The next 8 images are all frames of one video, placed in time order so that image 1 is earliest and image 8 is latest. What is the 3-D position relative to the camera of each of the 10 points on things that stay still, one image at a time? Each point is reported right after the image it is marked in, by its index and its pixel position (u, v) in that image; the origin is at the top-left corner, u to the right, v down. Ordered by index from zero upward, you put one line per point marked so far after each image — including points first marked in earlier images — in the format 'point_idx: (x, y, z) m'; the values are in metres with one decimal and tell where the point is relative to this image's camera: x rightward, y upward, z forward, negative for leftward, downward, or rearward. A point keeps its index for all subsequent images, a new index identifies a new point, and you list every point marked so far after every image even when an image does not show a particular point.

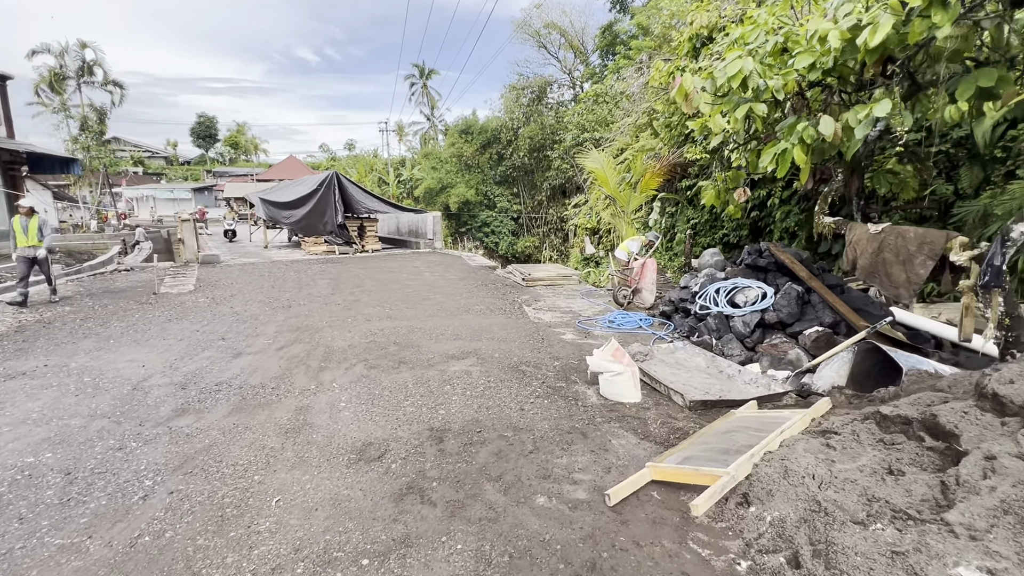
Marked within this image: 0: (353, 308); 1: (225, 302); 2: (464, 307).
0: (-2.1, -0.3, +6.1) m
1: (-3.9, -0.2, +6.5) m
2: (-0.6, -0.2, +6.2) m
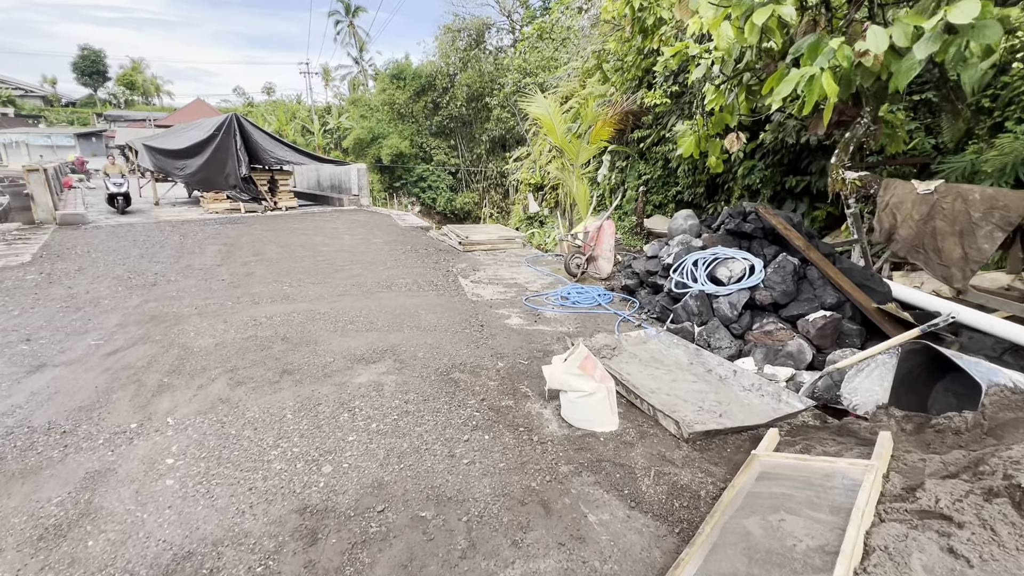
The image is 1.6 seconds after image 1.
0: (-2.7, 0.0, +4.8) m
1: (-4.7, +0.1, +4.9) m
2: (-1.3, +0.1, +5.0) m
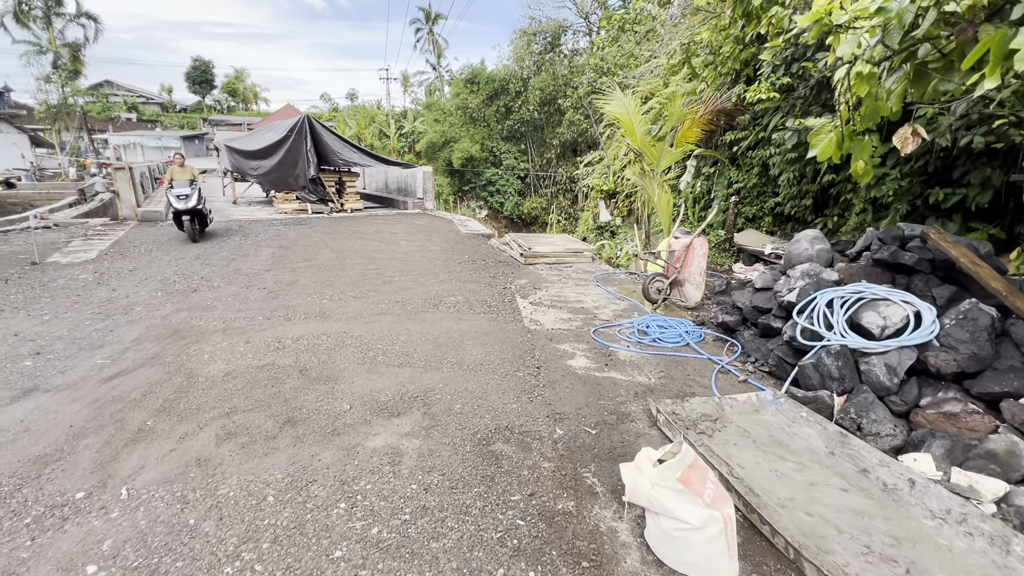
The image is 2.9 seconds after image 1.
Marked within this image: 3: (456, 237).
0: (-2.2, -0.1, +4.4) m
1: (-4.0, +0.1, +4.8) m
2: (-0.7, -0.1, +4.5) m
3: (-1.0, +0.9, +8.1) m
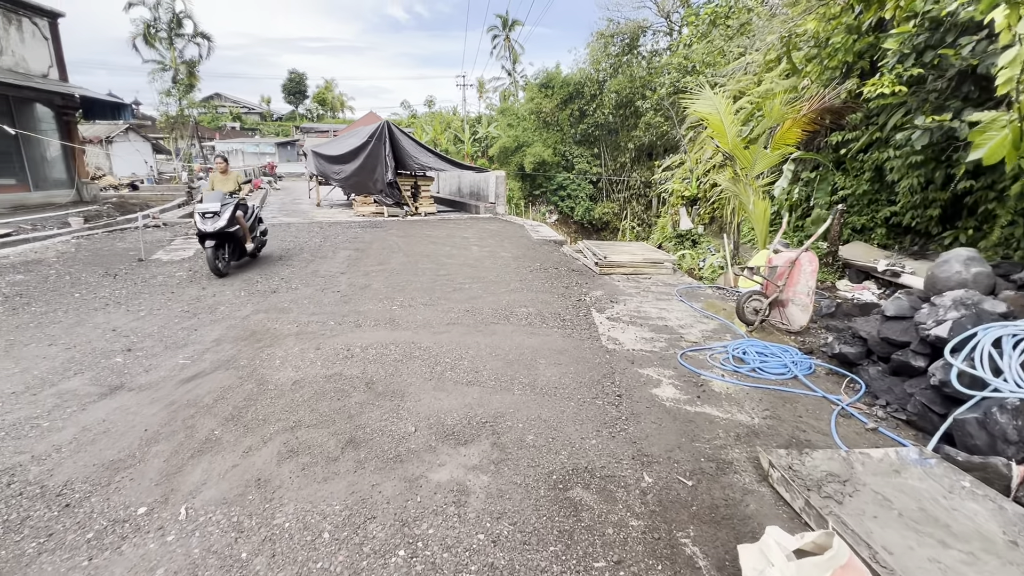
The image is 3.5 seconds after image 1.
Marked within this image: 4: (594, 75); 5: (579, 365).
0: (-1.5, -0.1, +4.4) m
1: (-3.3, +0.1, +5.1) m
2: (0.0, -0.2, +4.2) m
3: (+0.2, +0.7, +7.9) m
4: (+2.7, +7.2, +16.0) m
5: (+0.4, -0.5, +3.0) m
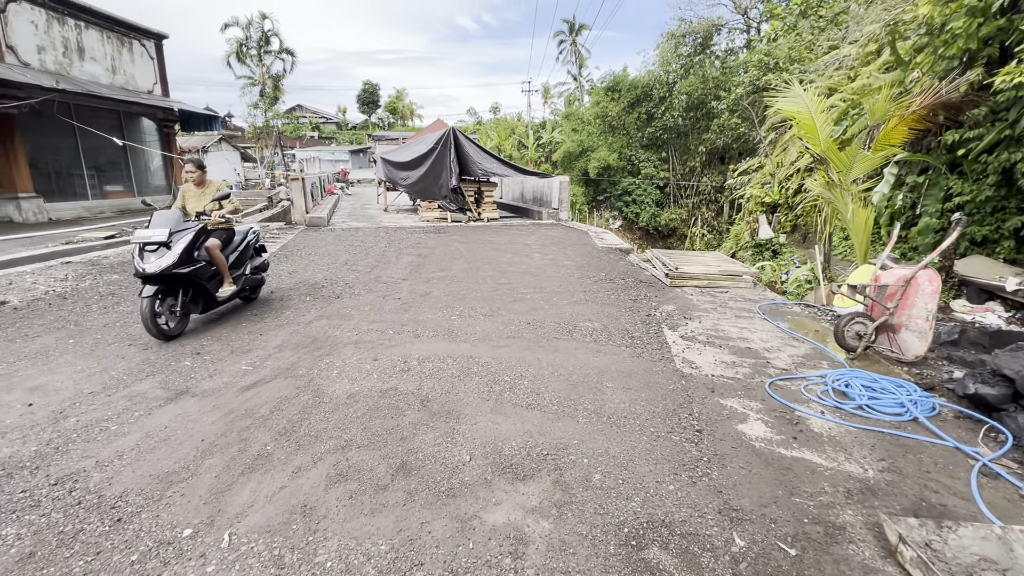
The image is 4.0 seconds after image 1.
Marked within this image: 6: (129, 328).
0: (-0.9, -0.2, +4.3) m
1: (-2.6, +0.1, +5.2) m
2: (+0.5, -0.3, +4.0) m
3: (+1.3, +0.6, +7.5) m
4: (+4.9, +6.9, +15.4) m
5: (+0.8, -0.6, +2.7) m
6: (-2.9, -0.3, +3.6) m
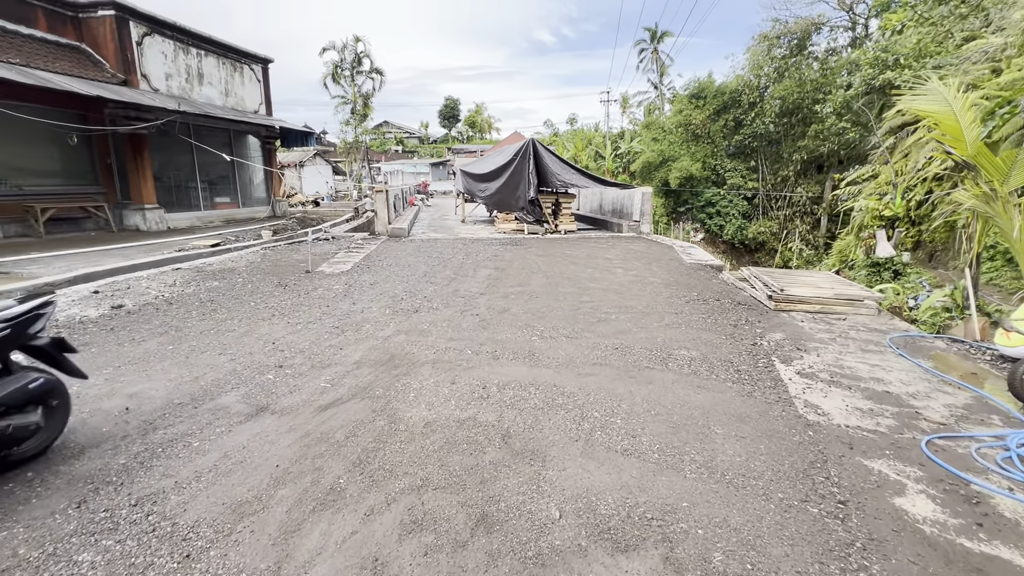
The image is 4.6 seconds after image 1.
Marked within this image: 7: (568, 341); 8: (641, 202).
0: (-0.2, -0.3, +4.1) m
1: (-1.7, 0.0, +5.3) m
2: (+1.1, -0.5, +3.6) m
3: (+2.5, +0.3, +7.0) m
4: (+7.4, +6.3, +14.3) m
5: (+1.3, -0.8, +2.3) m
6: (-2.3, -0.4, +3.8) m
7: (+0.4, -0.4, +3.8) m
8: (+3.1, +2.1, +11.4) m
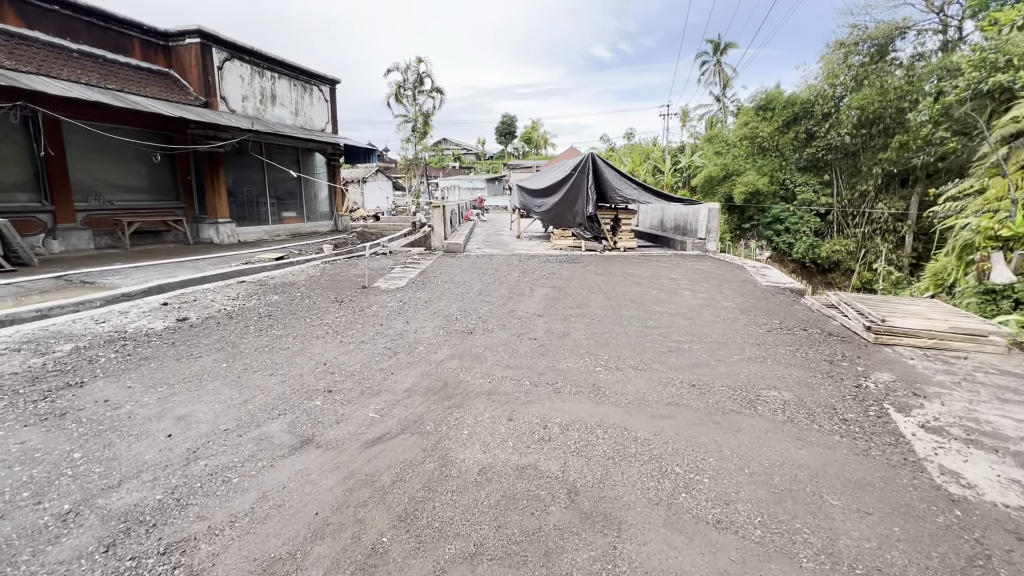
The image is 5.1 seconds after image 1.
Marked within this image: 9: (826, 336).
0: (+0.3, -0.5, +3.8) m
1: (-1.1, -0.2, +5.1) m
2: (+1.6, -0.7, +3.1) m
3: (+3.3, 0.0, +6.4) m
4: (+9.1, +5.6, +13.3) m
5: (+1.5, -0.9, +1.8) m
6: (-1.8, -0.5, +3.7) m
7: (+0.9, -0.6, +3.4) m
8: (+4.4, +1.6, +10.7) m
9: (+3.0, -0.5, +4.5) m
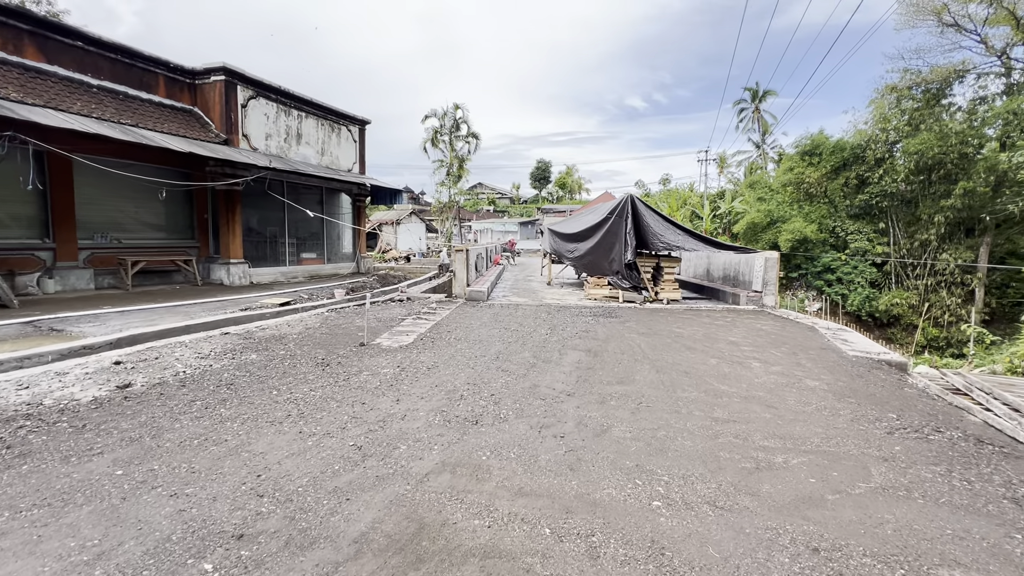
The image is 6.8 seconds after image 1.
0: (+0.4, -1.0, +2.7) m
1: (-0.9, -0.8, +4.1) m
2: (+1.6, -1.1, +1.9) m
3: (+3.5, -0.8, +5.1) m
4: (+10.0, +4.1, +12.1) m
5: (+1.5, -1.2, +0.6) m
6: (-1.7, -0.9, +2.7) m
7: (+1.0, -1.1, +2.2) m
8: (+5.0, +0.4, +9.5) m
9: (+3.1, -1.0, +3.2) m
